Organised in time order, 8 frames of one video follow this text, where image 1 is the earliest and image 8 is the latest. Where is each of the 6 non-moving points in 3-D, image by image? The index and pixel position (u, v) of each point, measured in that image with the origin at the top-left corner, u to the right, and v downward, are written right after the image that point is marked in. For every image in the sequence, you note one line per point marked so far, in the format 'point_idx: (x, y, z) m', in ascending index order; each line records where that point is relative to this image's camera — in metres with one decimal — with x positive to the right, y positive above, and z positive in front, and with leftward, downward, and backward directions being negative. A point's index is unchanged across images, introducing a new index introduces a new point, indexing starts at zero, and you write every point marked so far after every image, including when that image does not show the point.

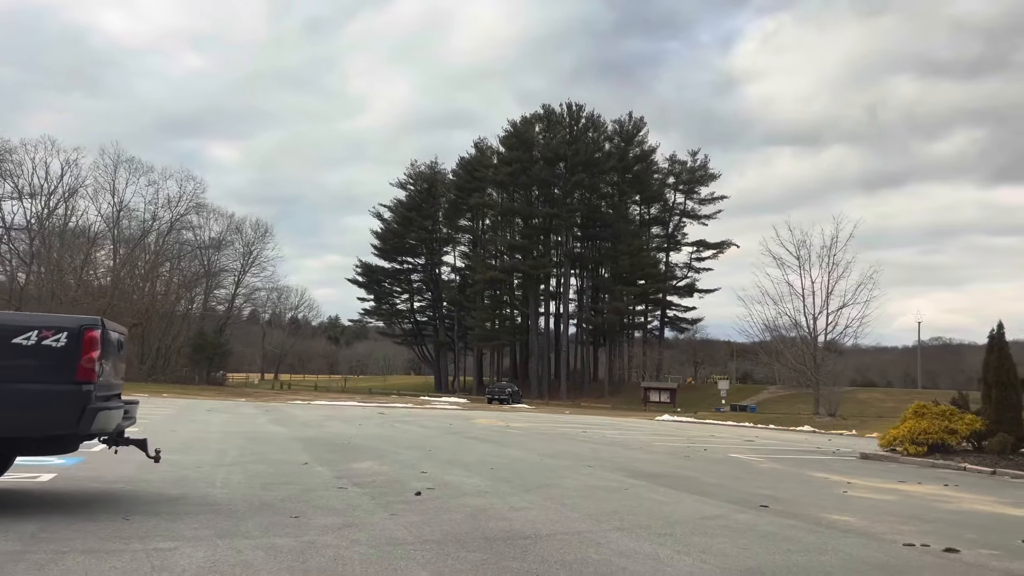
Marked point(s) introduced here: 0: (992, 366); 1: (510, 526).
0: (+11.1, -1.9, +17.3) m
1: (0.0, -2.0, +6.1) m
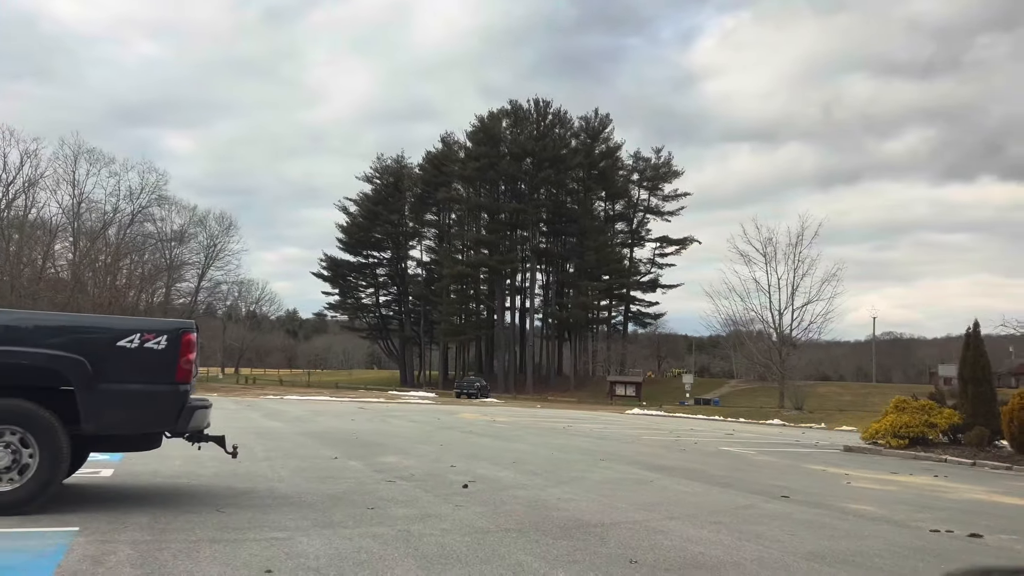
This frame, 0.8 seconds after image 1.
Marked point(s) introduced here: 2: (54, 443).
0: (+11.3, -1.9, +18.1) m
1: (+0.6, -2.1, +6.5) m
2: (-3.3, -1.1, +5.1) m
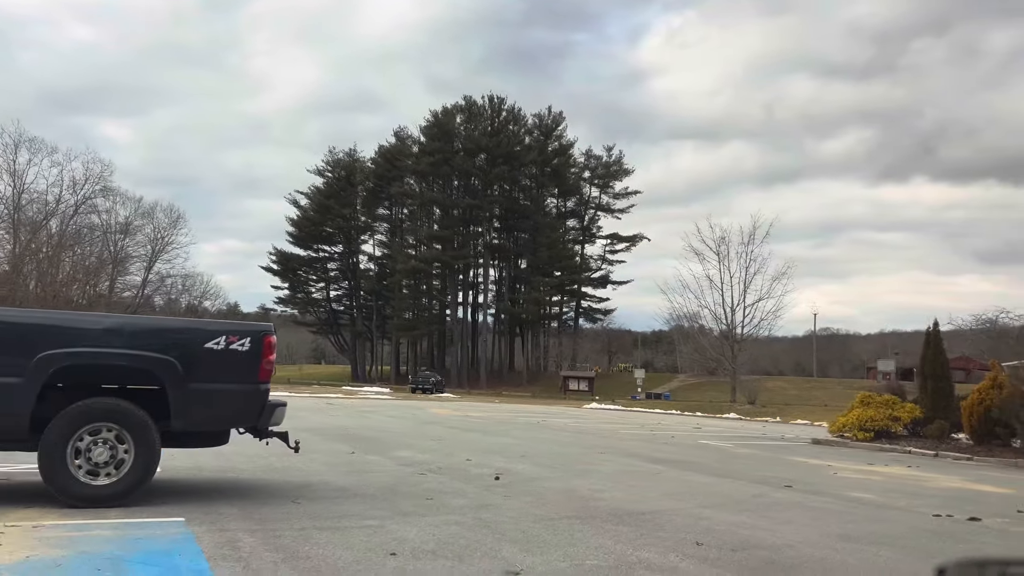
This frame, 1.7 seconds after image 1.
0: (+11.0, -1.9, +19.1) m
1: (+1.0, -2.1, +7.0) m
2: (-2.7, -1.2, +5.4) m
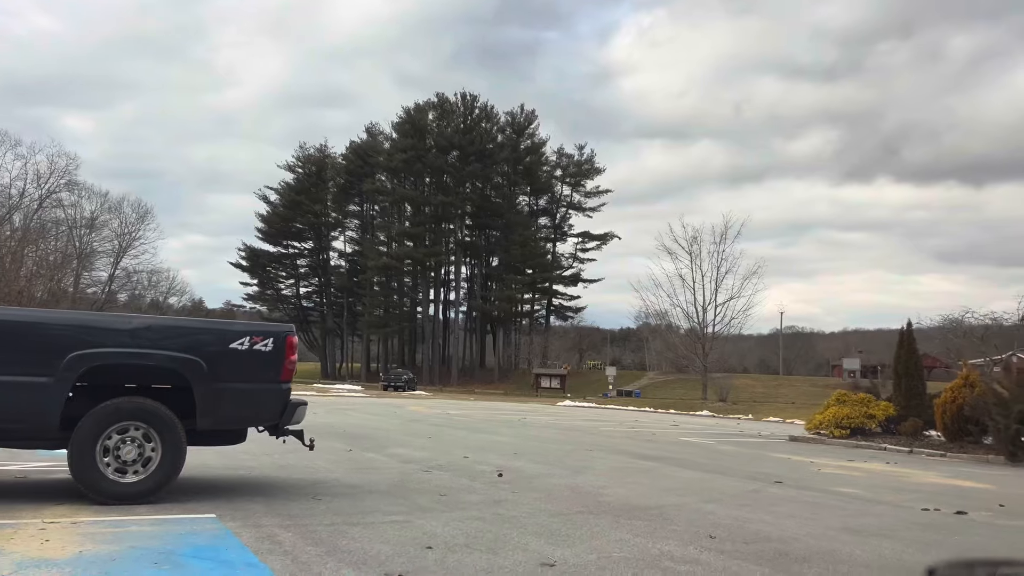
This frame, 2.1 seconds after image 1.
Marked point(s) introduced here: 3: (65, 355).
0: (+10.7, -1.9, +19.7) m
1: (+1.1, -2.1, +7.2) m
2: (-2.6, -1.2, +5.5) m
3: (-3.3, -0.5, +5.3) m
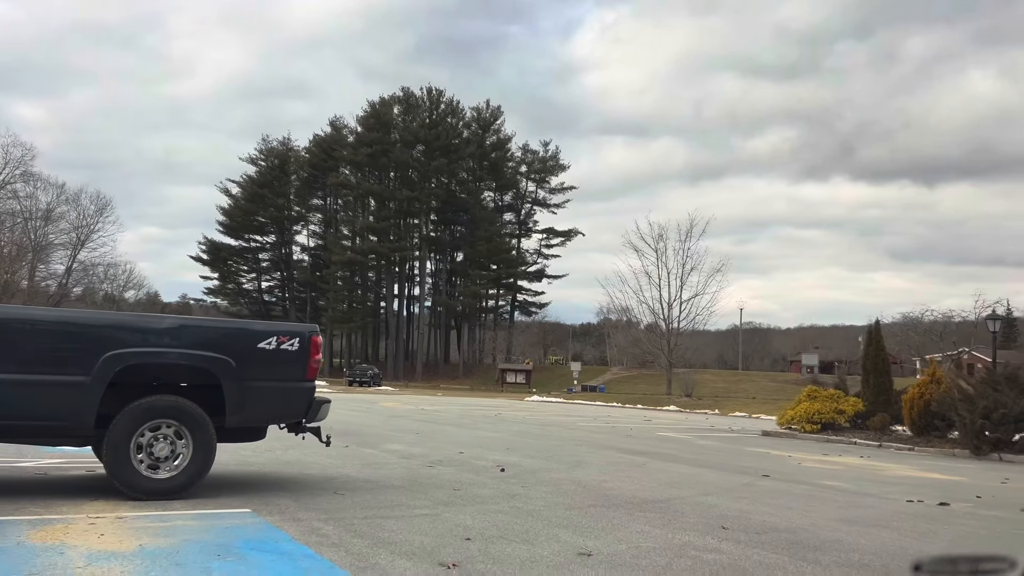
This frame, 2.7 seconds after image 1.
0: (+10.3, -1.9, +20.4) m
1: (+1.2, -2.1, +7.5) m
2: (-2.4, -1.2, +5.6) m
3: (-3.1, -0.5, +5.4) m
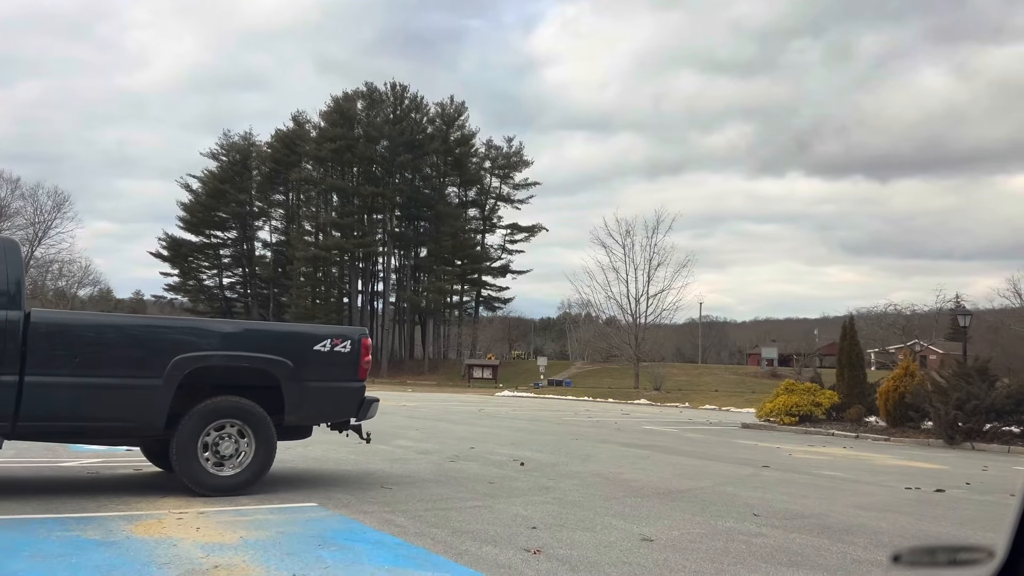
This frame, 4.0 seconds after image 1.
0: (+10.0, -1.9, +21.2) m
1: (+1.5, -2.2, +7.9) m
2: (-2.0, -1.2, +5.9) m
3: (-2.7, -0.6, +5.6) m
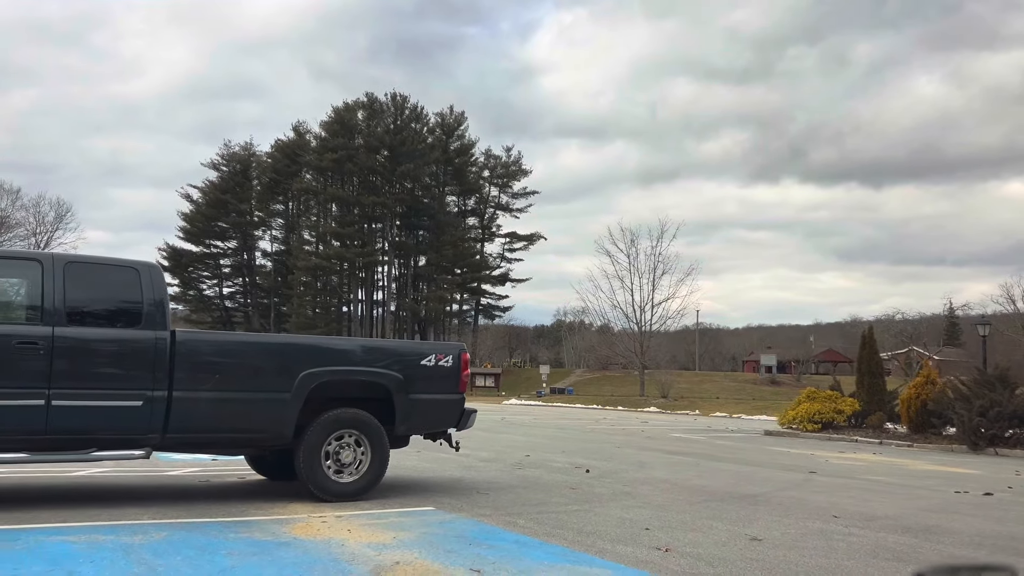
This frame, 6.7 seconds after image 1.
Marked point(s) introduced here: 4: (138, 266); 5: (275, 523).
0: (+11.0, -2.1, +21.6) m
1: (+2.4, -2.3, +8.4) m
2: (-1.1, -1.4, +6.3) m
3: (-1.8, -0.7, +6.1) m
4: (-3.1, +0.2, +5.9) m
5: (-1.7, -1.7, +5.1) m
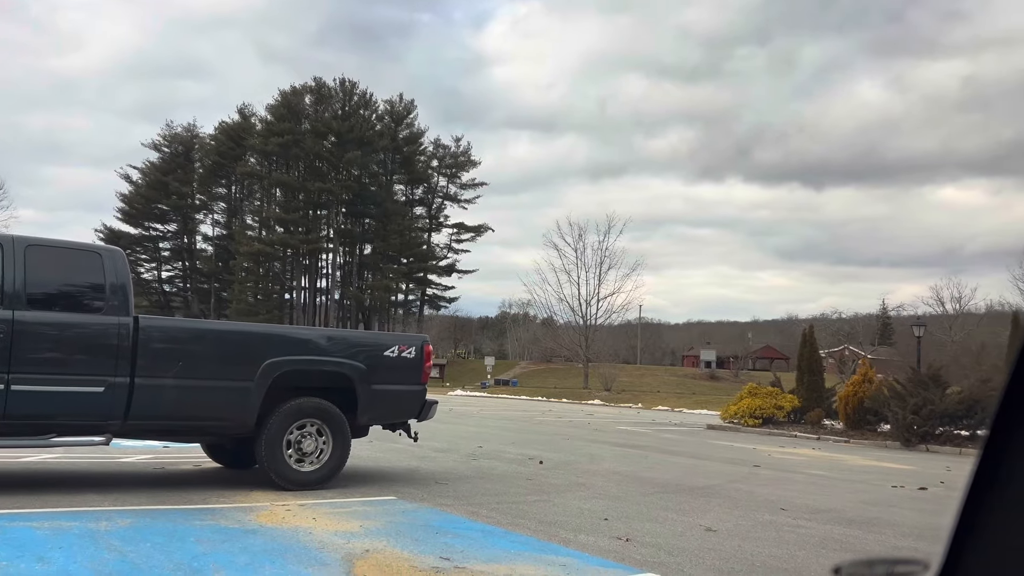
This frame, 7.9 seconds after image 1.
0: (+9.5, -2.2, +22.4) m
1: (+1.9, -2.3, +8.6) m
2: (-1.5, -1.3, +6.4) m
3: (-2.1, -0.6, +6.0) m
4: (-3.3, +0.3, +5.7) m
5: (-2.0, -1.6, +5.1) m
